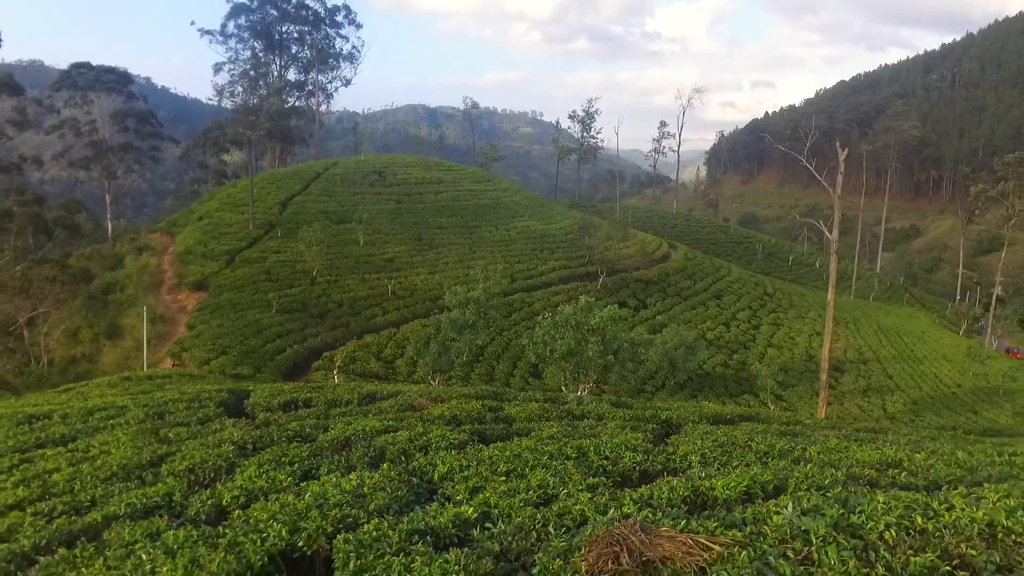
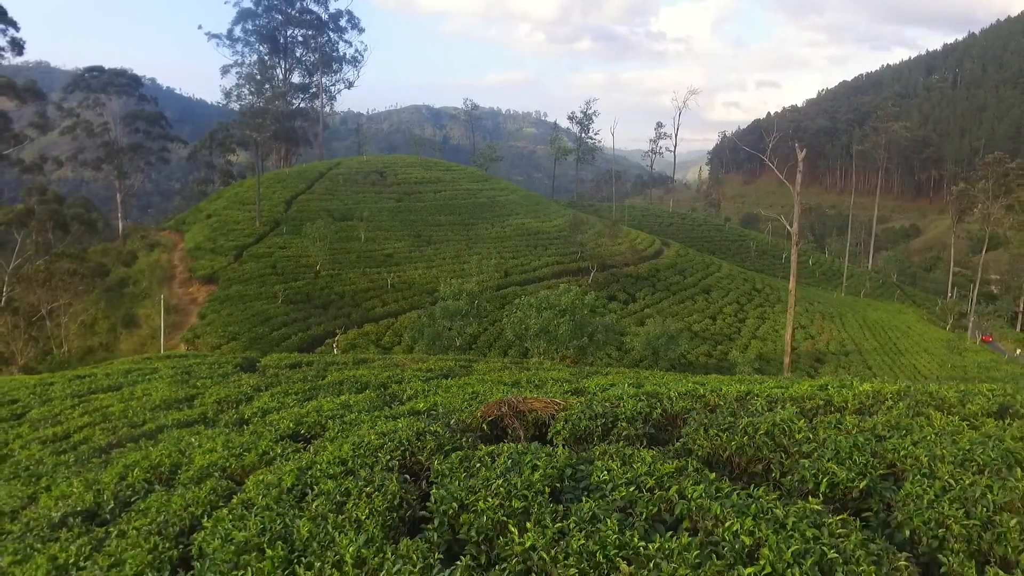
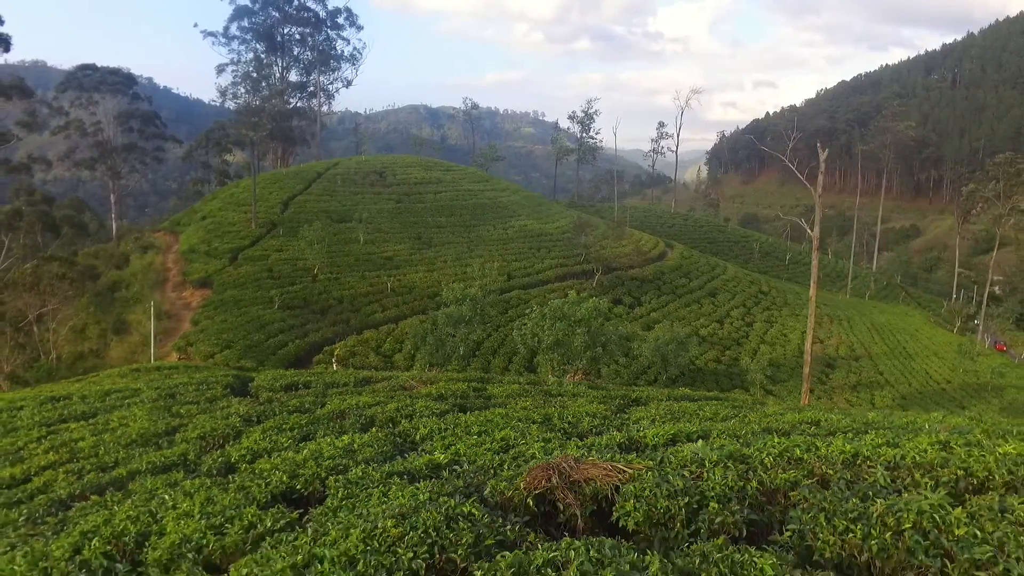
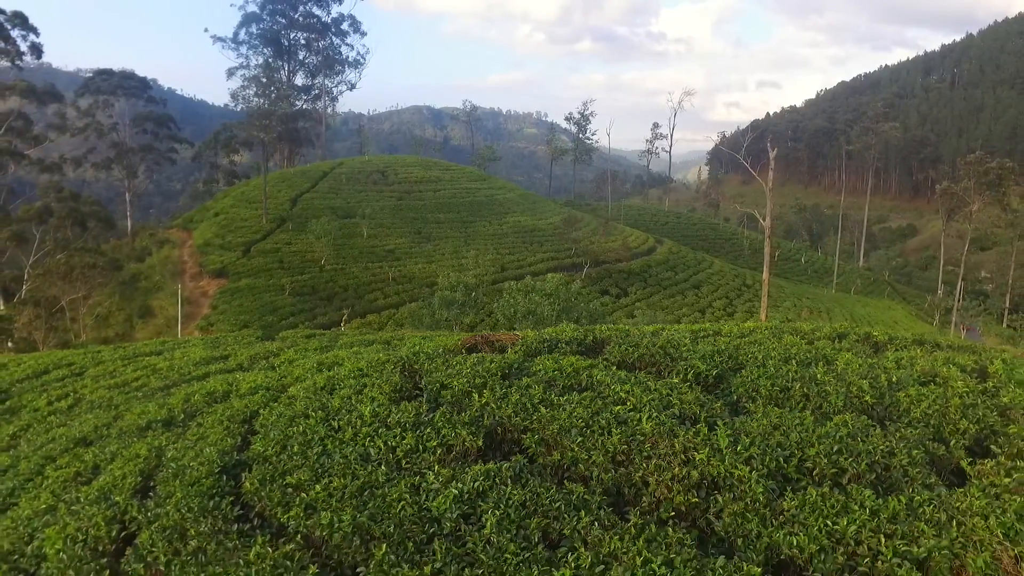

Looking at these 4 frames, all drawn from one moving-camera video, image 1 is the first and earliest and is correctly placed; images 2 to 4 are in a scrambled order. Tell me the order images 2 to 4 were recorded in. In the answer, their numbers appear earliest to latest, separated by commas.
3, 2, 4
